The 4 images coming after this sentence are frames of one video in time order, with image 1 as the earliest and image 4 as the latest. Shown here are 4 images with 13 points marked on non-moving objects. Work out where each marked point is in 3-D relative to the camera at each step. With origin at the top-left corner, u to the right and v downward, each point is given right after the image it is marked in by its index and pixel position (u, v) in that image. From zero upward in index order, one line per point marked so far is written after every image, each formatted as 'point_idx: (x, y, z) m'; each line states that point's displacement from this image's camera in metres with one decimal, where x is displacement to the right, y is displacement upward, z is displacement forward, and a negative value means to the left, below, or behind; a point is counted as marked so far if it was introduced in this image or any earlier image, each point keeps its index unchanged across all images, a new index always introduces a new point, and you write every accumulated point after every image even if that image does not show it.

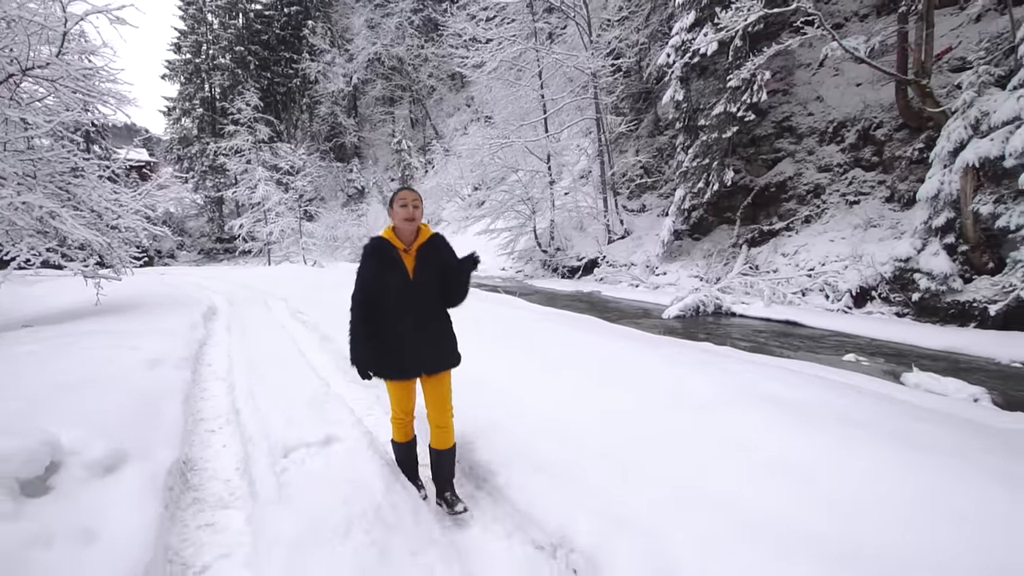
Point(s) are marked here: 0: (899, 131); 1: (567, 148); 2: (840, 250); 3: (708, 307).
0: (+9.4, +3.8, +11.9) m
1: (+2.2, +5.2, +17.7) m
2: (+7.3, +0.8, +10.8) m
3: (+4.0, -0.4, +10.2) m
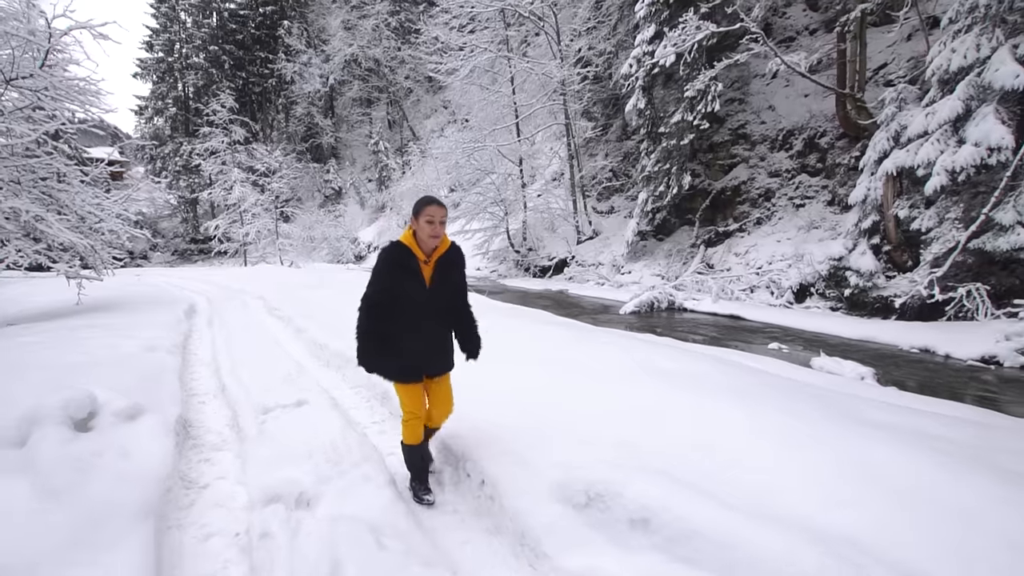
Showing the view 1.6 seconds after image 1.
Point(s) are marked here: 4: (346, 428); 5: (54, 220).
0: (+8.6, +3.9, +12.8) m
1: (+1.1, +5.2, +18.4) m
2: (+6.5, +0.9, +11.7) m
3: (+3.3, -0.3, +11.0) m
4: (-1.1, -0.8, +3.1) m
5: (-6.9, +1.0, +7.4) m
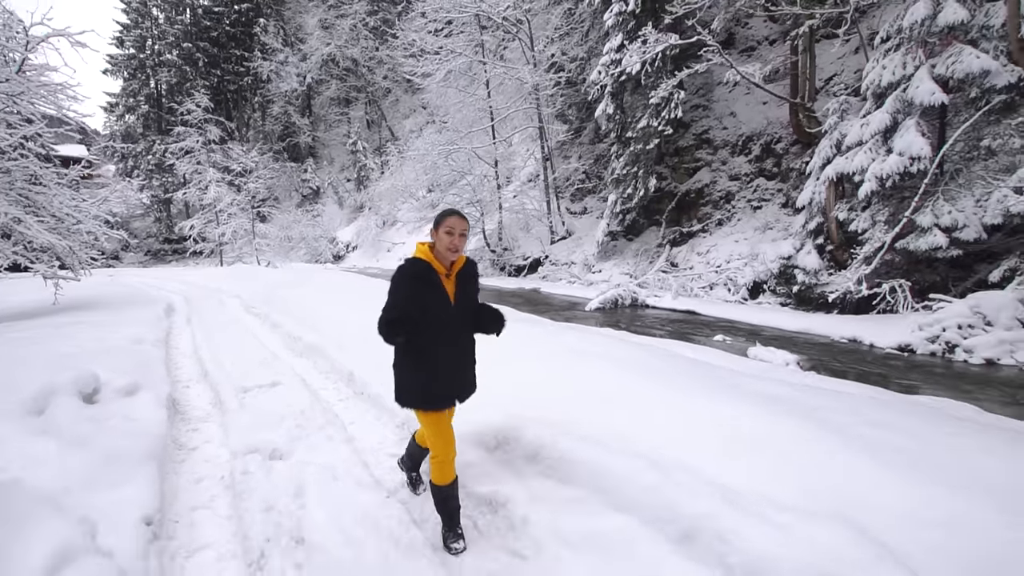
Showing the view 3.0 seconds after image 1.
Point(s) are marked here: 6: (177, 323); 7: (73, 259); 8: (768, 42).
0: (+7.9, +4.0, +13.6) m
1: (+0.2, +5.3, +18.9) m
2: (+5.8, +1.0, +12.4) m
3: (+2.7, -0.3, +11.6) m
4: (-1.4, -0.8, +3.5) m
5: (-7.5, +1.0, +7.6) m
6: (-4.5, -0.5, +6.5) m
7: (-7.5, +0.5, +8.4) m
8: (+8.0, +7.7, +15.2) m
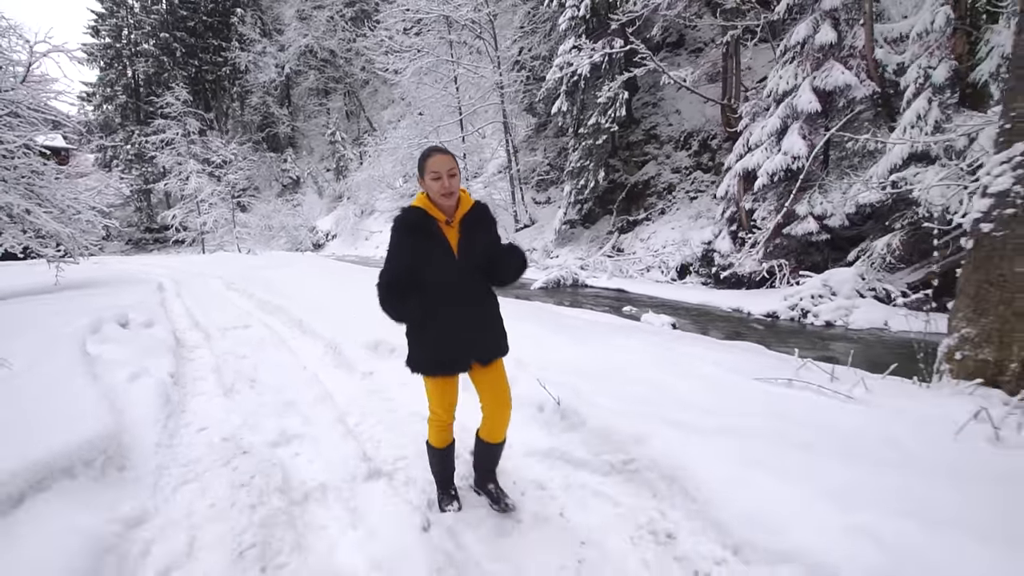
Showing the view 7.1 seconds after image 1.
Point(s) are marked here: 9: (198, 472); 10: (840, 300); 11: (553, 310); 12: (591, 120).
0: (+6.6, +4.5, +15.1) m
1: (-1.2, +5.9, +20.2) m
2: (+4.6, +1.5, +13.9) m
3: (+1.5, +0.2, +13.1) m
4: (-2.4, -0.5, +4.9) m
5: (-8.5, +1.4, +8.8) m
6: (-5.5, -0.1, +7.8) m
7: (-8.6, +0.8, +9.5) m
8: (+6.7, +8.3, +16.6) m
9: (-1.6, -0.9, +2.4) m
10: (+5.3, -0.2, +7.9) m
11: (+0.7, -0.4, +8.5) m
12: (+2.6, +5.5, +15.9) m
